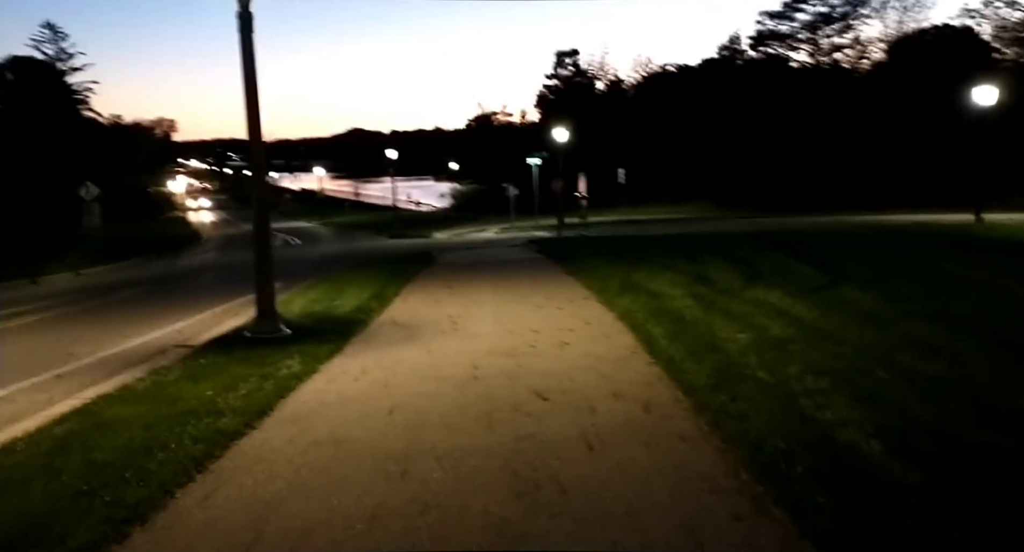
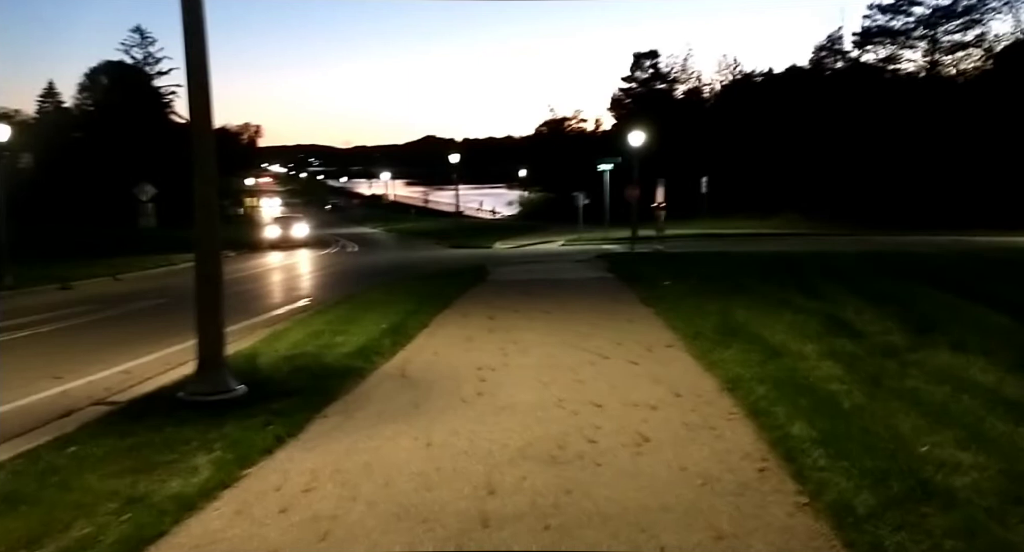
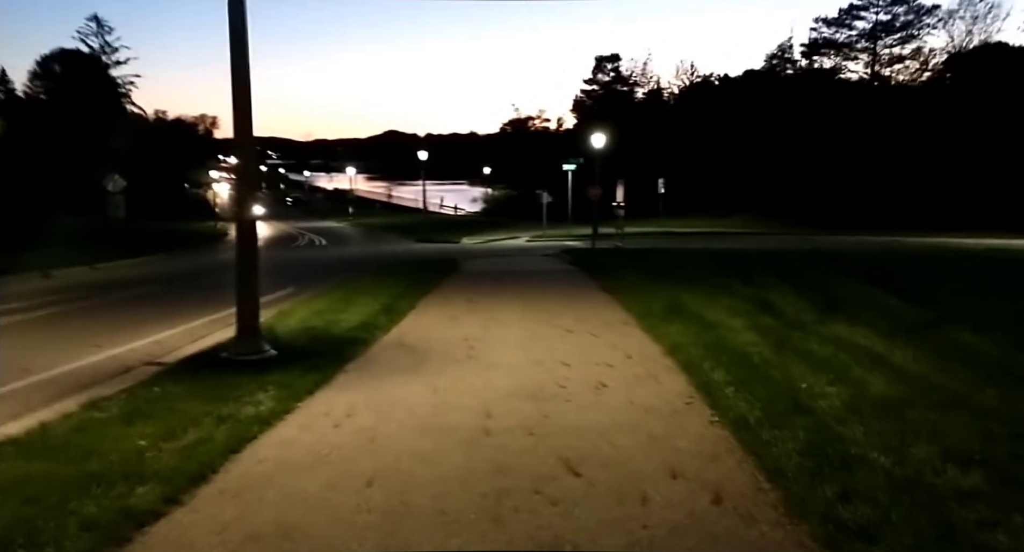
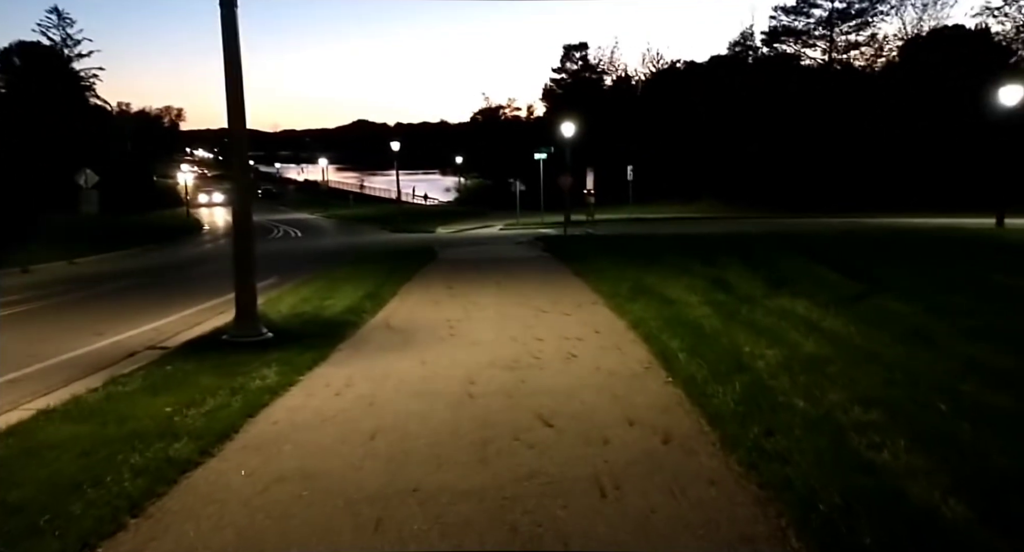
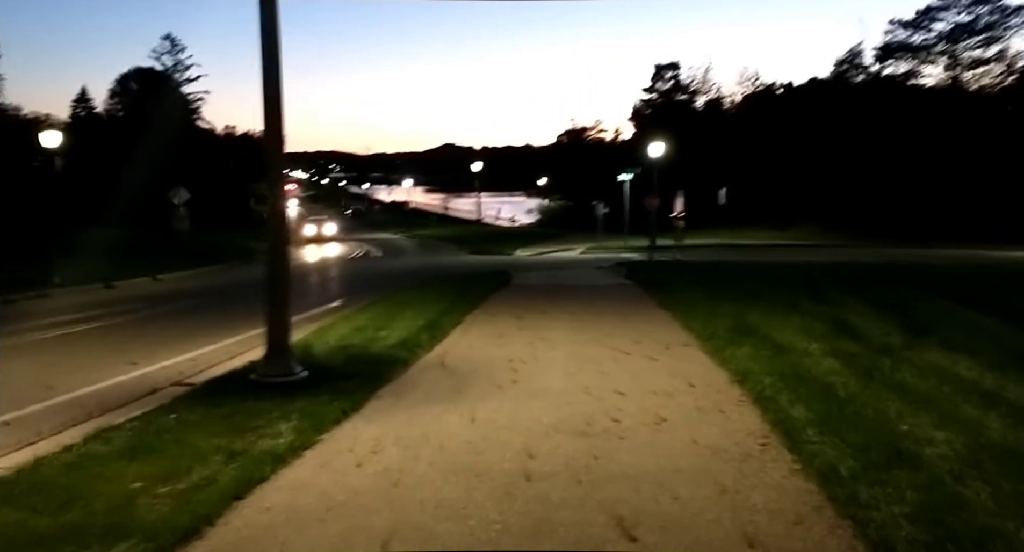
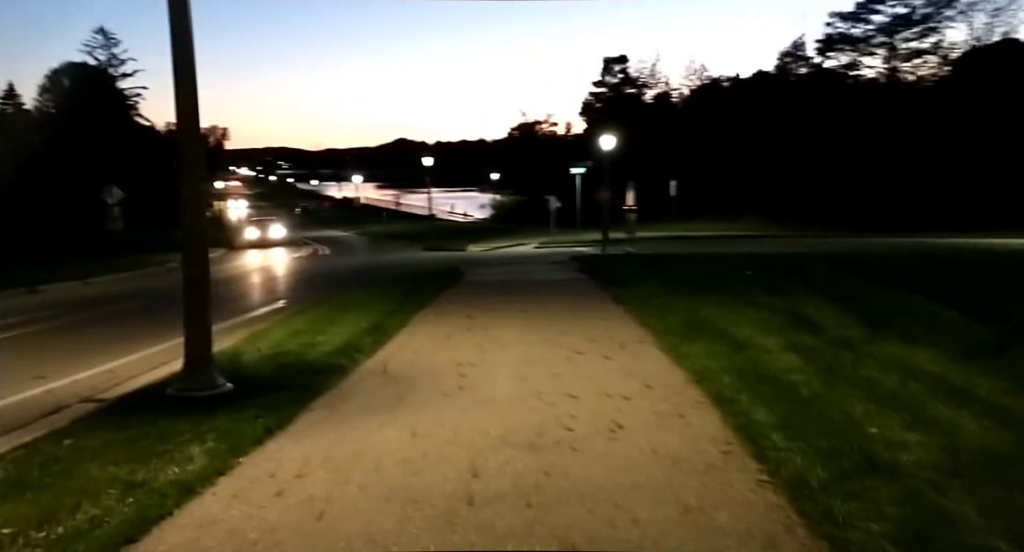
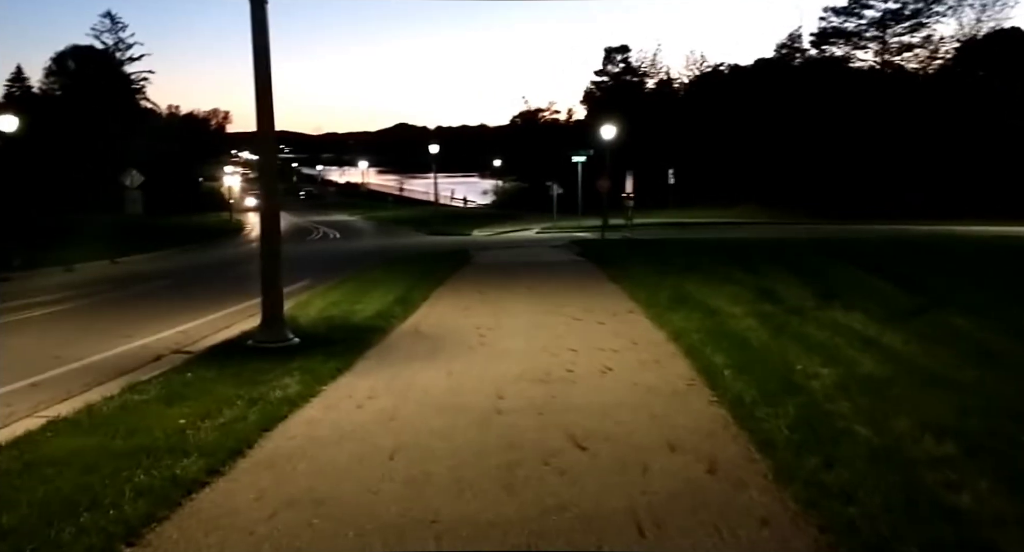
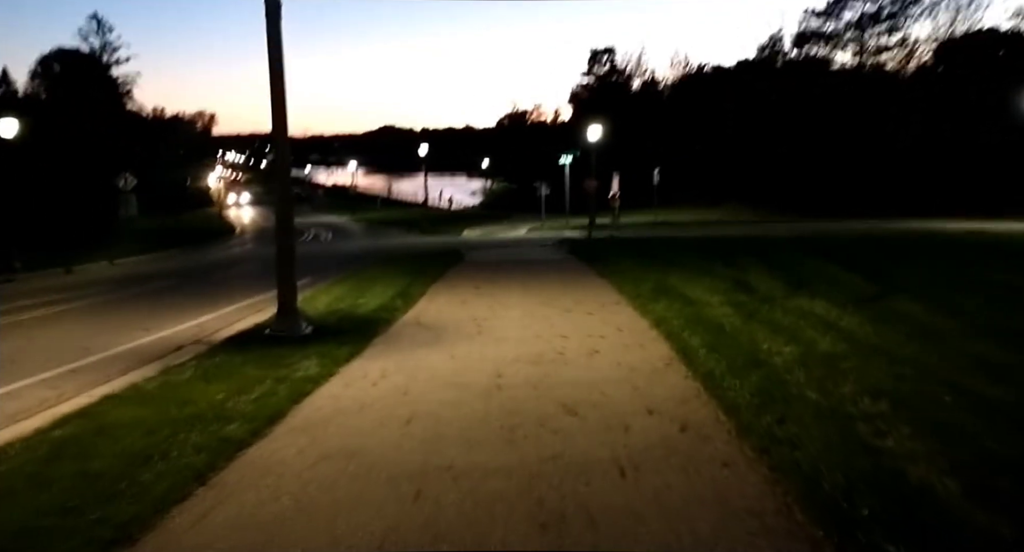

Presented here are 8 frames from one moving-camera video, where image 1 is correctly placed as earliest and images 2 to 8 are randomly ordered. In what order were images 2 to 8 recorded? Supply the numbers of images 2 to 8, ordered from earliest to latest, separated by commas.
8, 4, 7, 3, 5, 6, 2
